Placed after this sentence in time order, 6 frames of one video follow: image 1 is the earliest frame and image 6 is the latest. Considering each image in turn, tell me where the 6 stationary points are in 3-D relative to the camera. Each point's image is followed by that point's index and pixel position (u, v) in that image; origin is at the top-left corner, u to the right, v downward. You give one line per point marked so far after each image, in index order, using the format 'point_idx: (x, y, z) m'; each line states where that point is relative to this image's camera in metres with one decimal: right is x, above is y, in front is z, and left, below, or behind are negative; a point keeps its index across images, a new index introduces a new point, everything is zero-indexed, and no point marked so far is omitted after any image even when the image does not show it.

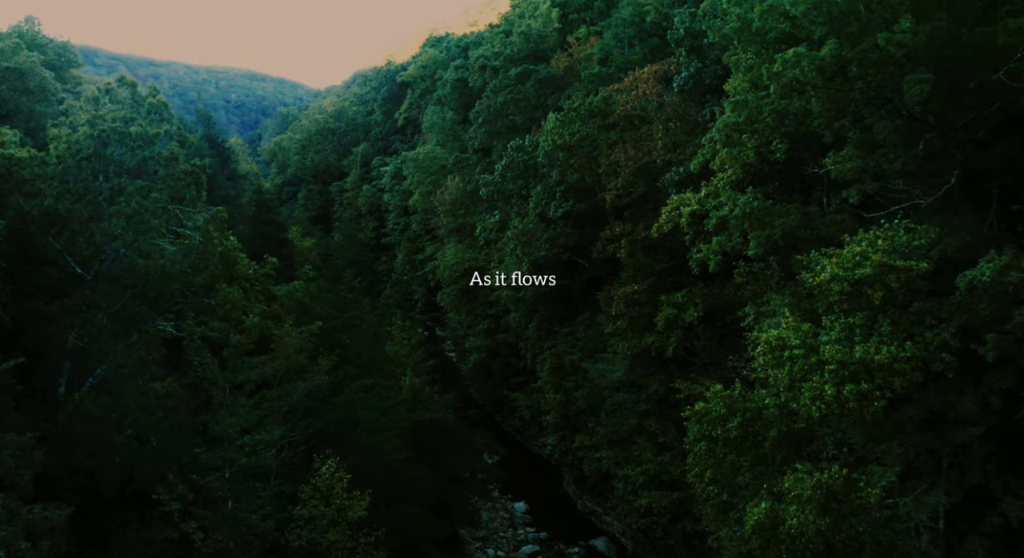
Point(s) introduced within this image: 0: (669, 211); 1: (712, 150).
0: (+4.6, +2.0, +20.0) m
1: (+5.6, +3.6, +19.1) m
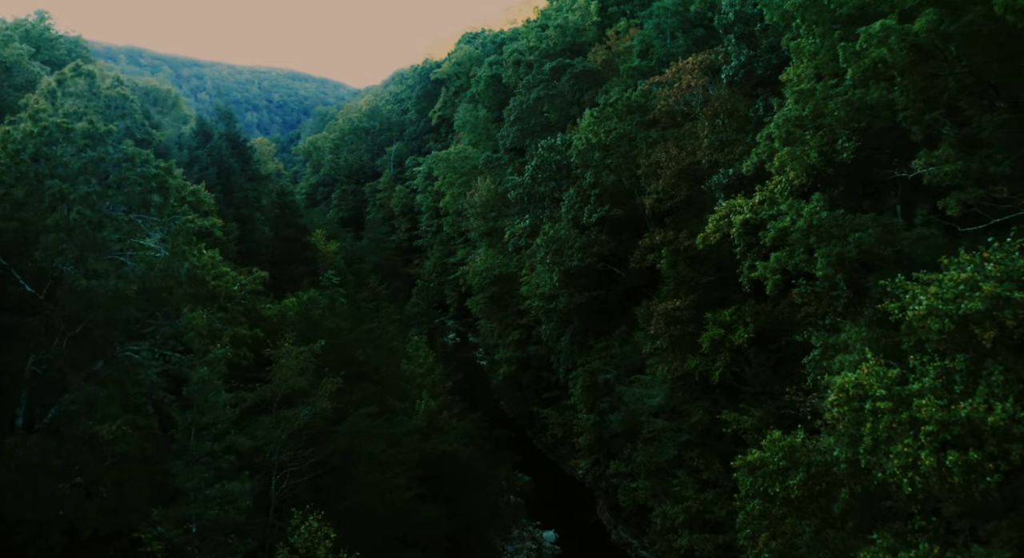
0: (+5.2, +1.5, +17.4) m
1: (+6.1, +3.1, +16.4) m
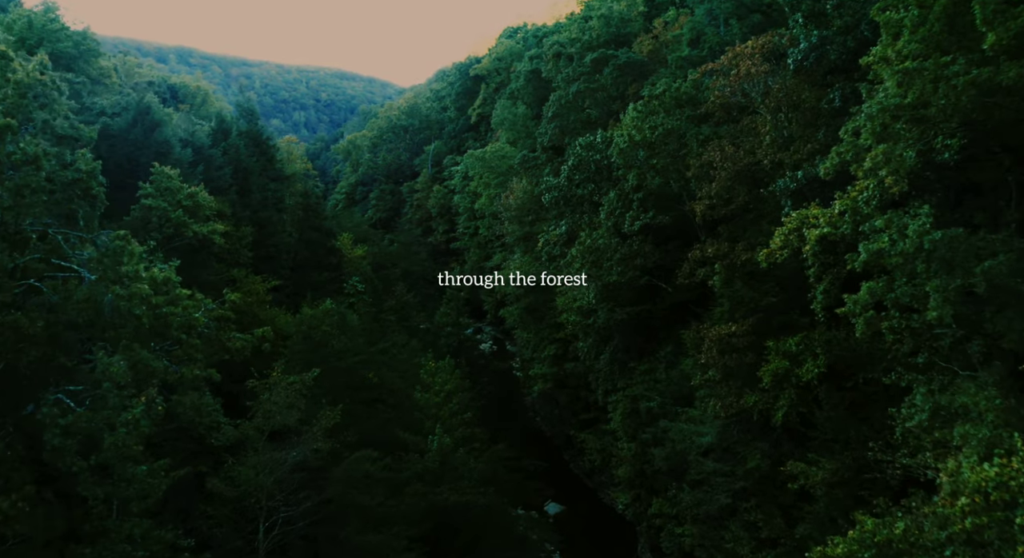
0: (+5.6, +1.0, +14.3) m
1: (+6.5, +2.5, +13.2) m
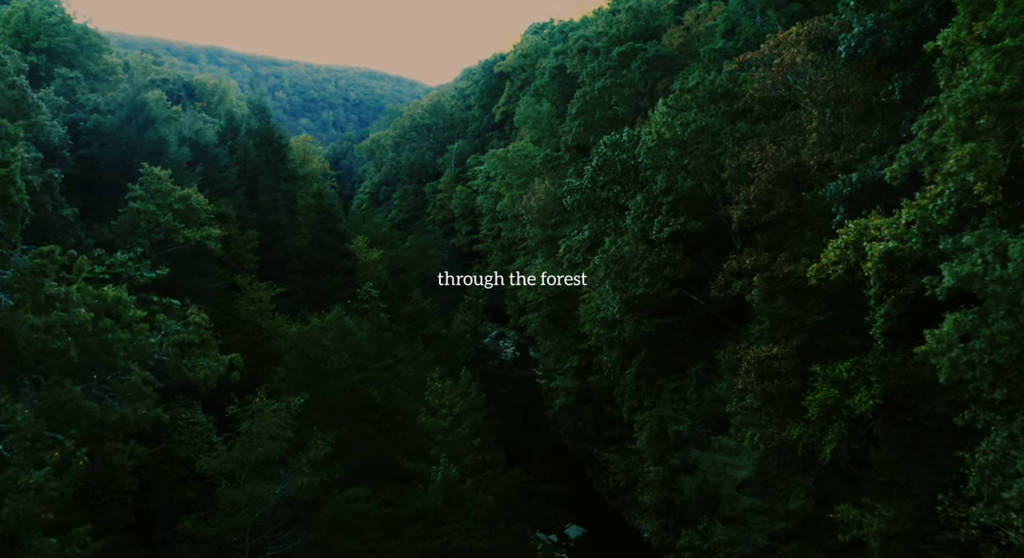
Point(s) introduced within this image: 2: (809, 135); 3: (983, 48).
0: (+5.8, +0.6, +12.2) m
1: (+6.6, +2.1, +11.1) m
2: (+7.3, +3.5, +17.0) m
3: (+6.6, +3.3, +9.9) m
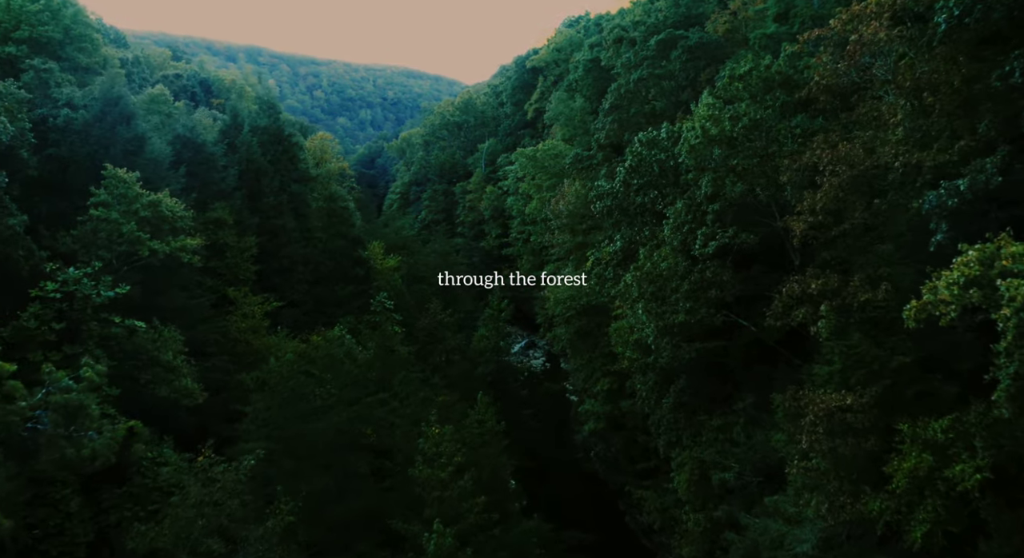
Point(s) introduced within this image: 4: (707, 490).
0: (+5.7, 0.0, +8.9) m
1: (+6.5, +1.5, +7.8) m
2: (+7.5, +2.9, +13.6) m
3: (+6.5, +2.7, +6.6) m
4: (+5.4, -5.9, +19.0) m
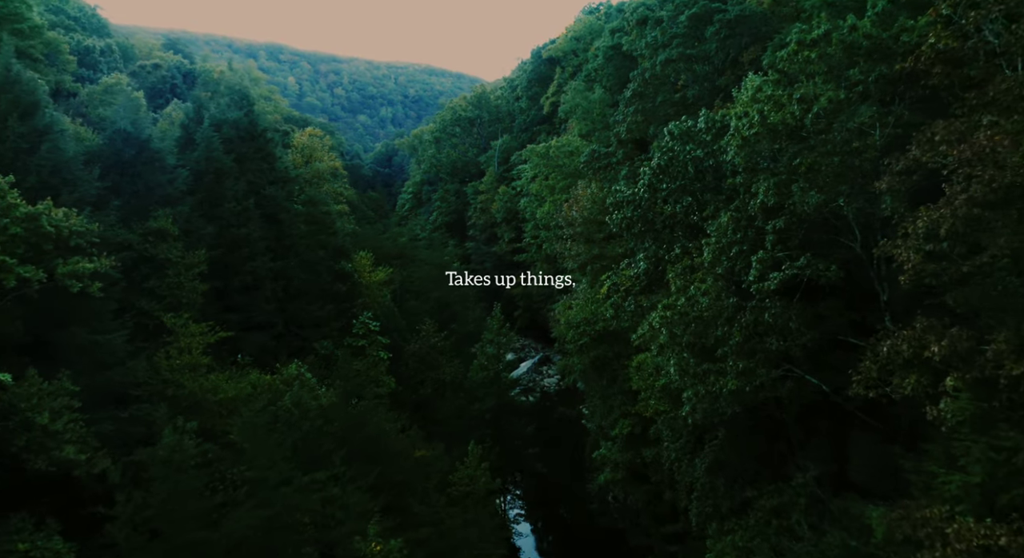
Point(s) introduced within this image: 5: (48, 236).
0: (+5.2, -0.8, +4.3) m
1: (+5.9, +0.7, +3.2) m
2: (+7.1, +2.1, +9.0) m
3: (+5.8, +1.9, +2.0) m
4: (+5.1, -6.6, +14.4) m
5: (-9.1, +0.8, +13.7) m
